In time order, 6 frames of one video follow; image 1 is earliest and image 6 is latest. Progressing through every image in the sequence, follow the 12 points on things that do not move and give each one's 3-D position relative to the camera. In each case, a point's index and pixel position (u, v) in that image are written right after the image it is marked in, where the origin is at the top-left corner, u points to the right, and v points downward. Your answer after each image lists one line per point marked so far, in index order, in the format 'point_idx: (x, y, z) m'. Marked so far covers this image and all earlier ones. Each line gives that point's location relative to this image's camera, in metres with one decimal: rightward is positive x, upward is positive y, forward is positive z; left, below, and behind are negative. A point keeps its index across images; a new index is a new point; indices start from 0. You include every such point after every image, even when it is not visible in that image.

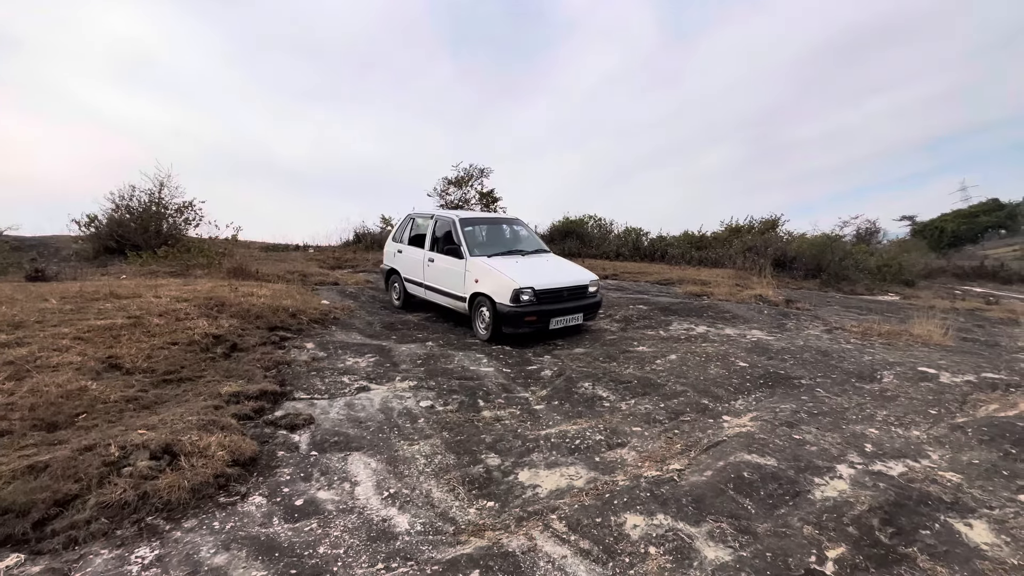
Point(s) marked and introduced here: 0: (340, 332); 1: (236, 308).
0: (-2.5, -0.7, +6.8) m
1: (-4.0, -0.3, +6.6) m
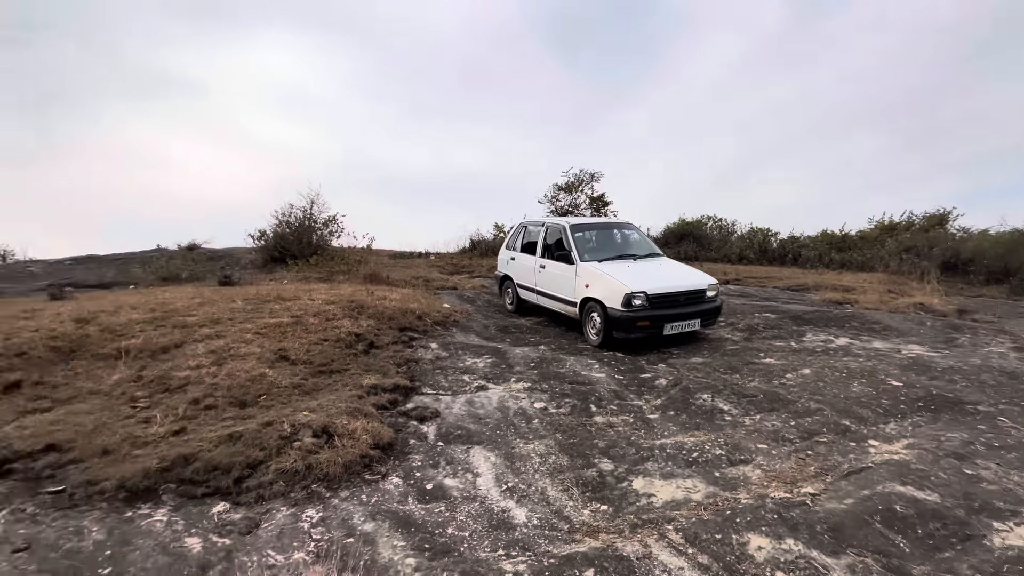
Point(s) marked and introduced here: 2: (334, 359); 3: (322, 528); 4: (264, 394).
0: (-0.8, -0.7, +7.3) m
1: (-2.3, -0.4, +7.5) m
2: (-2.2, -0.9, +5.6) m
3: (-1.2, -1.5, +2.9) m
4: (-2.5, -1.1, +4.6) m
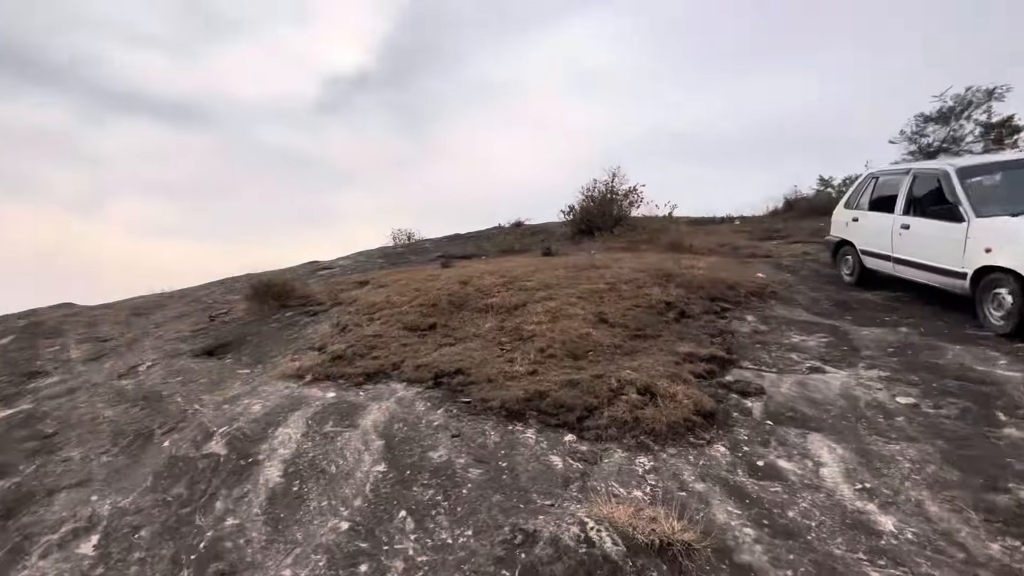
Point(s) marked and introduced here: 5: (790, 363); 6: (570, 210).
0: (+3.8, -0.3, +6.5) m
1: (+2.7, +0.2, +7.5) m
2: (+1.8, -0.5, +5.9) m
3: (+1.0, -1.3, +3.2) m
4: (+0.9, -0.7, +5.3) m
5: (+2.9, -0.8, +4.7) m
6: (+2.0, +2.7, +16.2) m
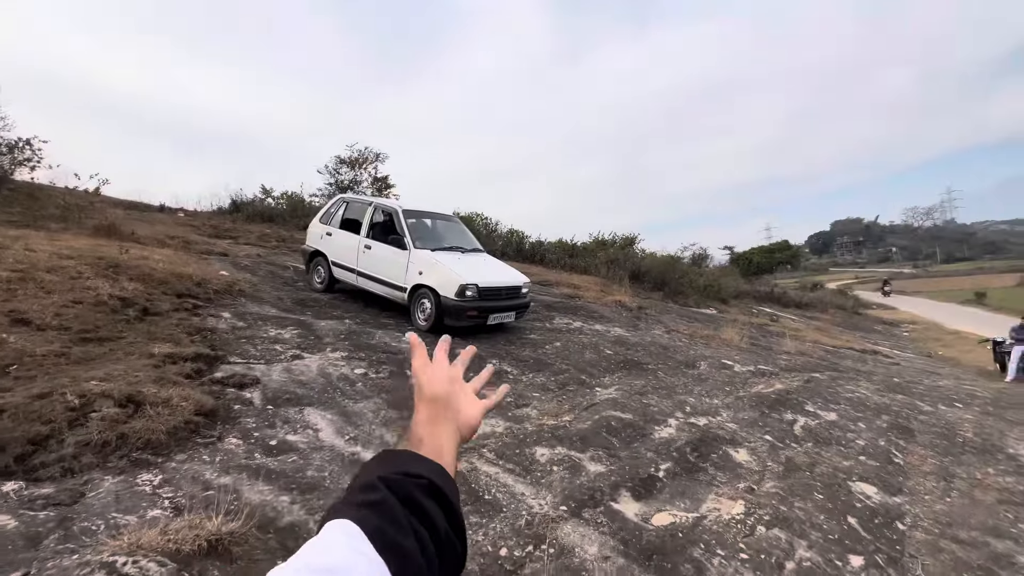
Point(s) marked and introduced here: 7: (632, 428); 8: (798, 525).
0: (-3.9, -0.3, +6.9) m
1: (-5.2, +0.2, +6.3) m
2: (-4.3, -0.4, +4.8) m
3: (-2.1, -1.2, +2.9) m
4: (-4.0, -0.6, +3.7) m
5: (-2.7, -0.8, +5.3) m
6: (-13.3, +3.0, +9.5) m
7: (+1.2, -1.4, +4.7) m
8: (+2.2, -1.8, +3.5) m
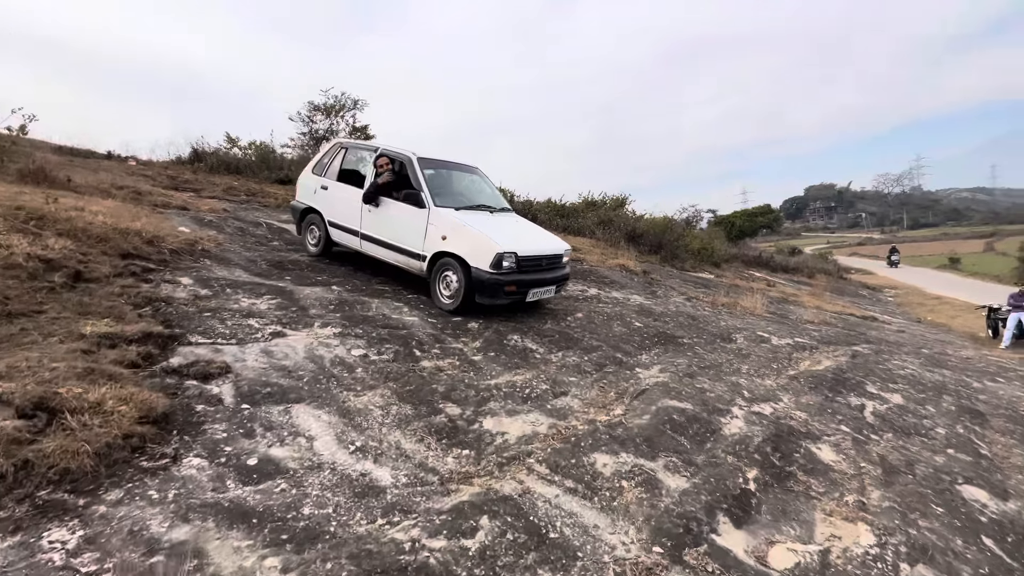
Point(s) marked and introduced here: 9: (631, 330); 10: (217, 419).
0: (-3.7, +0.3, +5.7) m
1: (-4.9, +0.7, +5.1) m
2: (-3.9, -0.1, +3.6) m
3: (-1.7, -1.1, +1.9) m
4: (-3.7, -0.4, +2.6) m
5: (-2.4, -0.4, +4.2) m
6: (-13.1, +3.8, +7.6) m
7: (+1.6, -1.1, +3.8) m
8: (+2.6, -1.6, +2.7) m
9: (+1.6, -0.6, +6.1) m
10: (-1.9, -0.8, +2.9) m
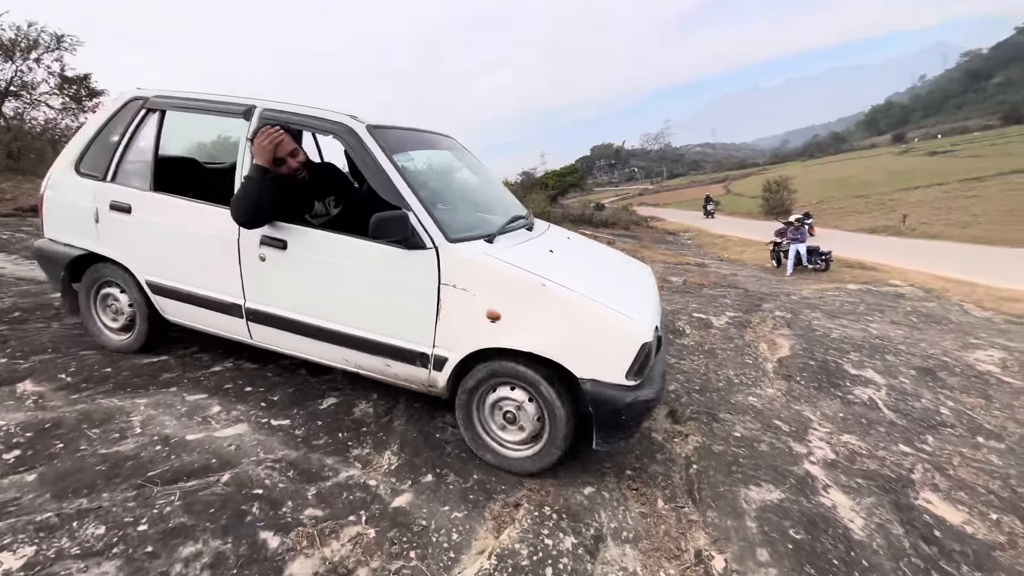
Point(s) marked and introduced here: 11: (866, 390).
0: (-4.1, -0.5, +2.0) m
1: (-5.1, -0.3, +0.9) m
2: (-3.5, -1.0, 0.0) m
3: (-0.8, -1.7, -0.7) m
4: (-2.9, -1.3, -0.8) m
5: (-2.3, -1.1, +1.1) m
6: (-14.0, +1.6, +0.1) m
7: (+1.5, -1.2, +2.3) m
8: (+2.9, -1.6, +1.7) m
9: (+0.7, -0.6, +4.4) m
10: (-1.3, -1.5, +0.2) m
11: (+3.3, -0.9, +4.2) m
